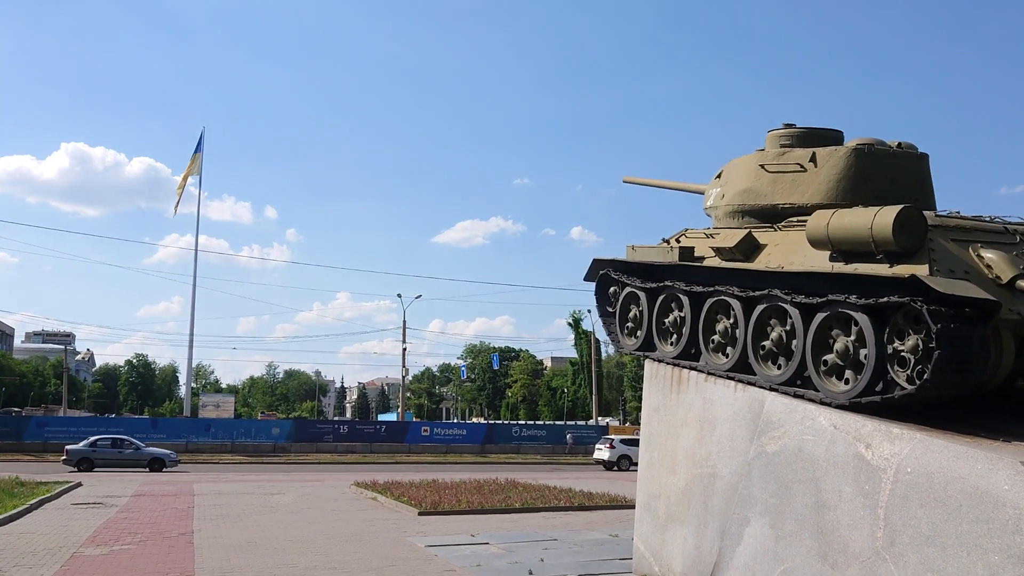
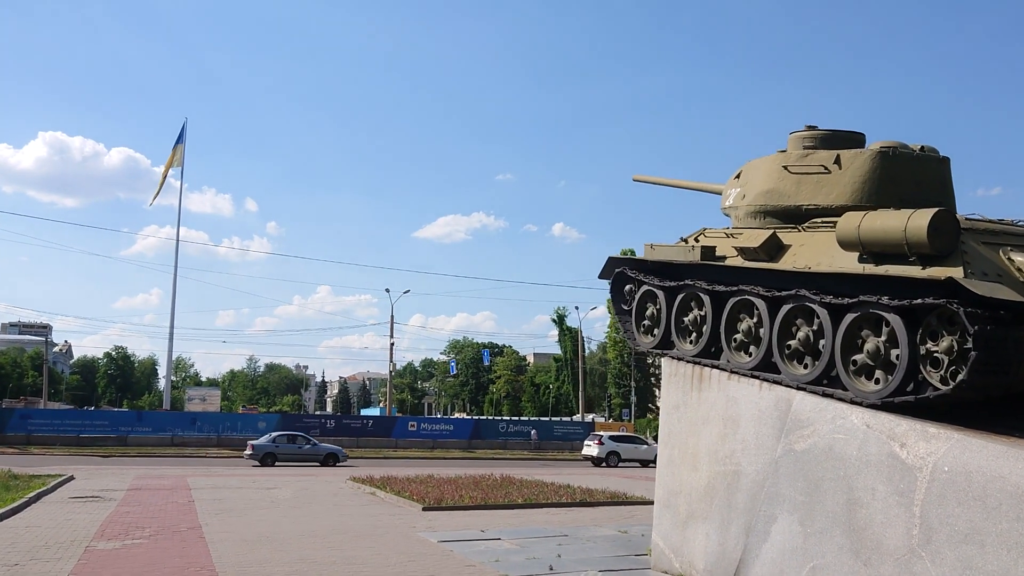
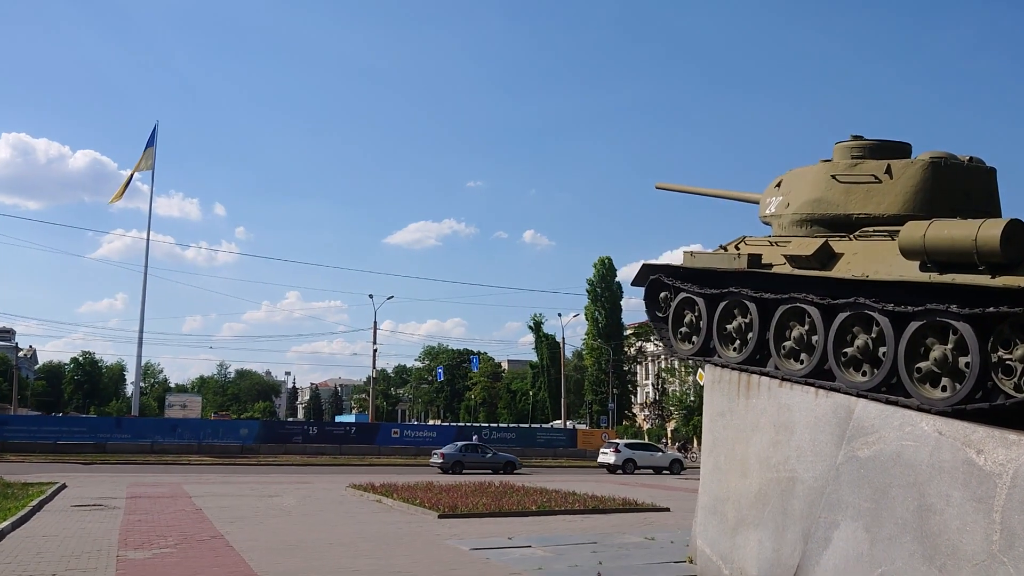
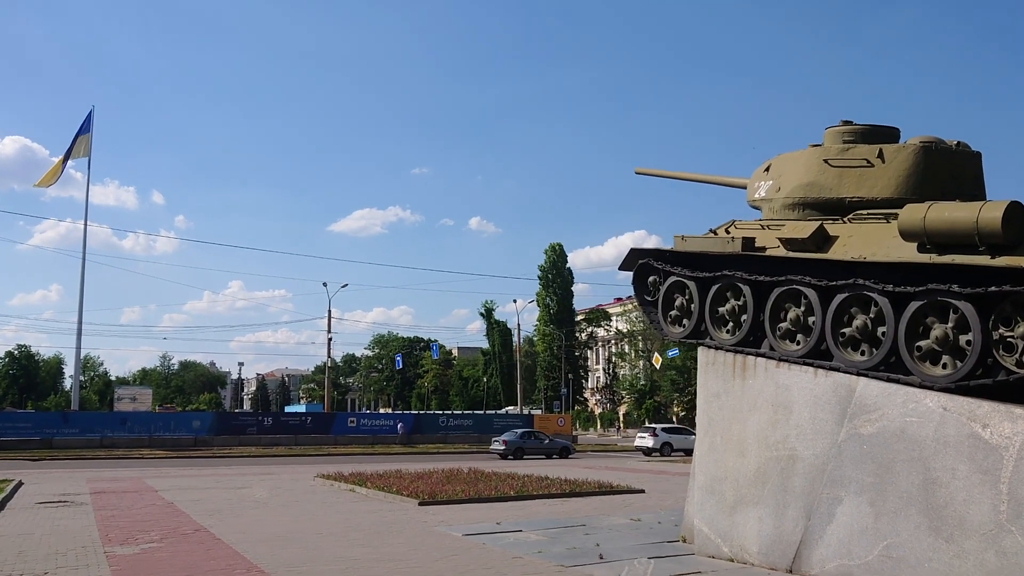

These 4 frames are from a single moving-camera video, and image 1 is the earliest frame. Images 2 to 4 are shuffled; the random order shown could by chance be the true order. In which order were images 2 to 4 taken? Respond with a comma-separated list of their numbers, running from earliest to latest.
2, 3, 4
